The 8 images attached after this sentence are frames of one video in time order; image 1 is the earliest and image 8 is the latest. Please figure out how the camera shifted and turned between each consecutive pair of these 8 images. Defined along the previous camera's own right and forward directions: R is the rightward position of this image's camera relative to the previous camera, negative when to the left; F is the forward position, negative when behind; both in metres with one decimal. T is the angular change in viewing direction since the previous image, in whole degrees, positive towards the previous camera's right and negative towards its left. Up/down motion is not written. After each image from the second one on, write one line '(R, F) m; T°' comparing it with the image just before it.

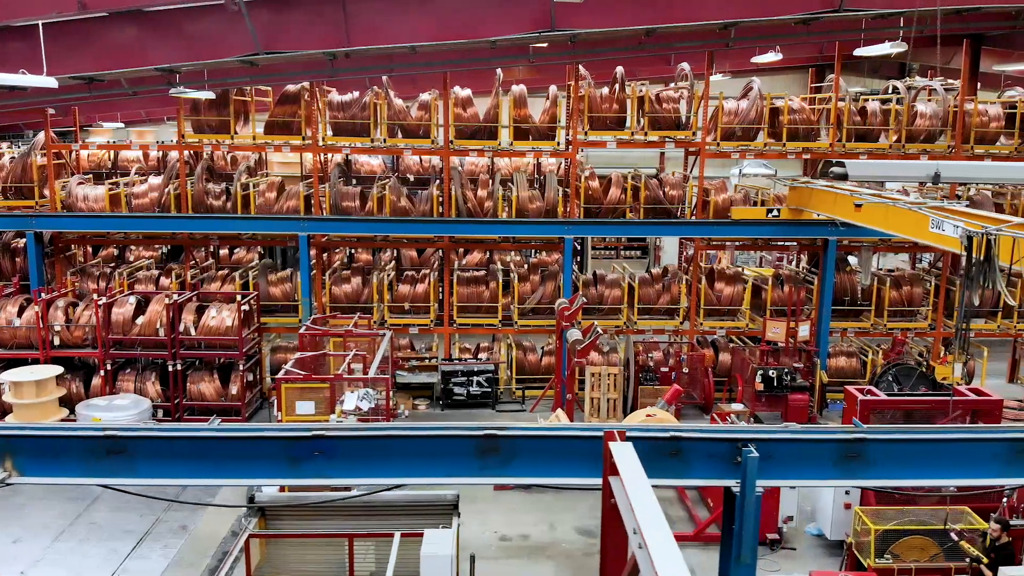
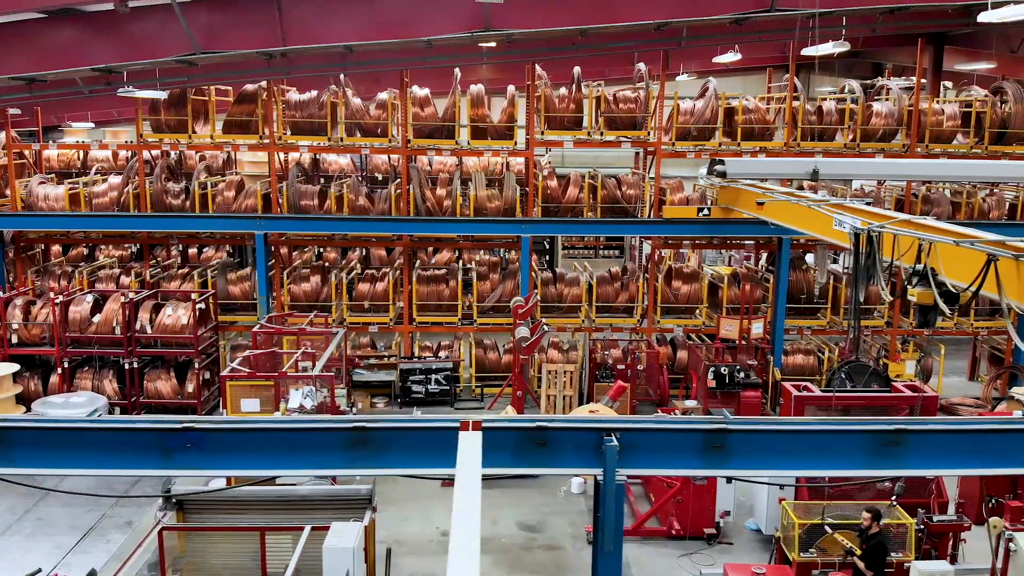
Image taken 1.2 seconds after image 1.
(+0.6, -0.1) m; 0°
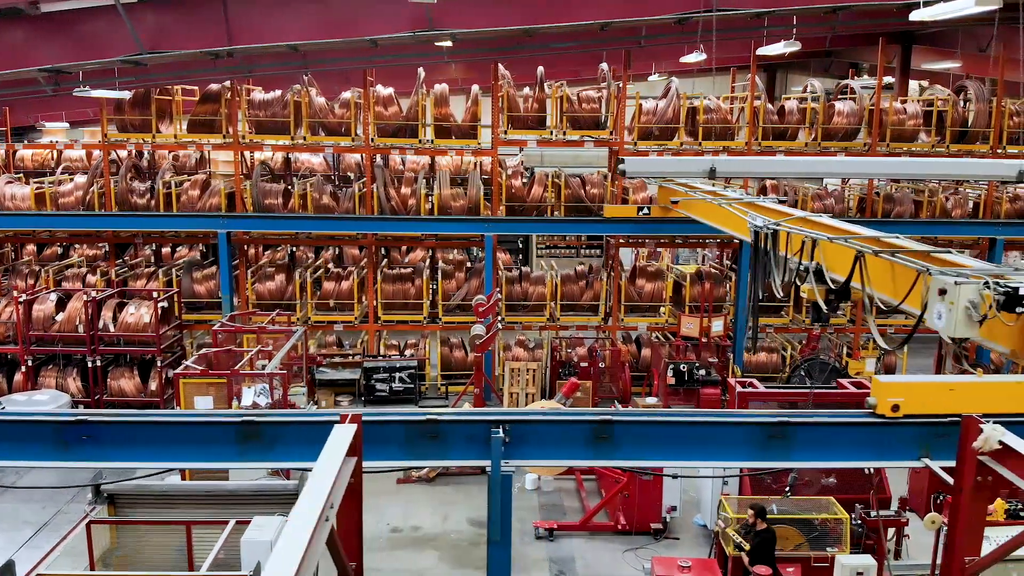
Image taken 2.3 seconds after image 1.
(+0.5, -0.1) m; 0°
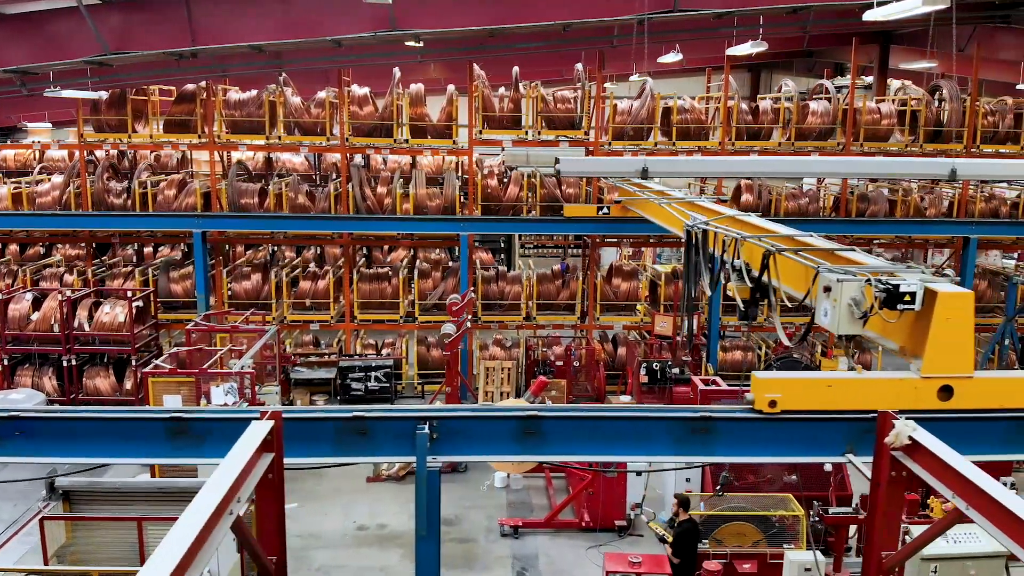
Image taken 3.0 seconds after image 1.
(+0.3, 0.0) m; 0°
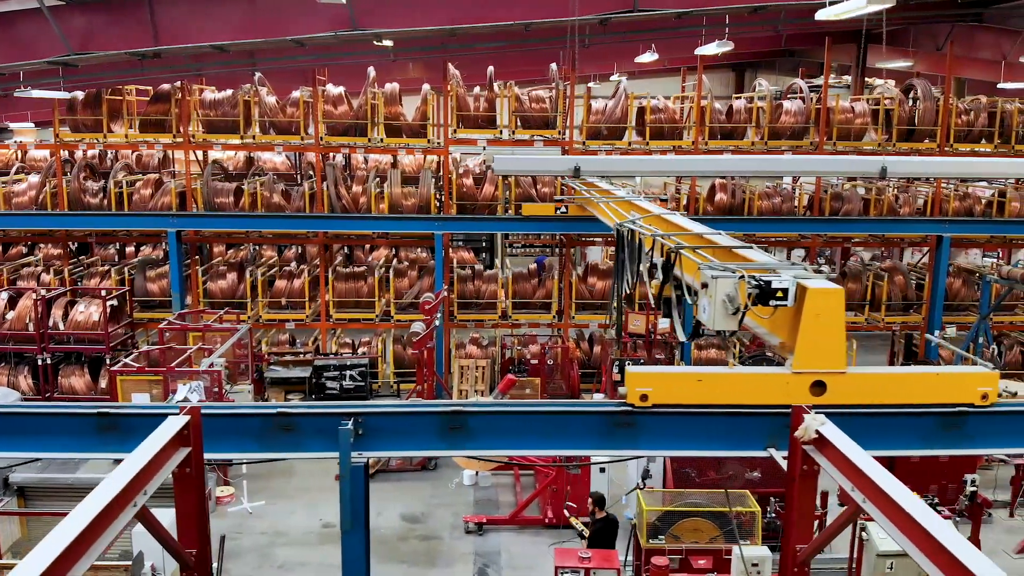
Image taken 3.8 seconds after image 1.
(+0.3, 0.0) m; 0°
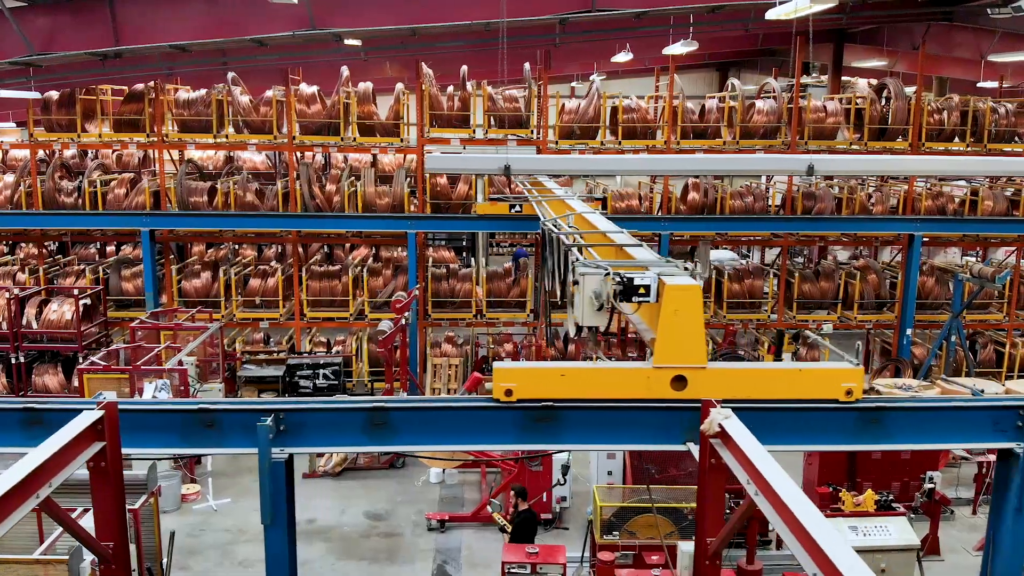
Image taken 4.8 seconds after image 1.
(+0.4, 0.0) m; 0°
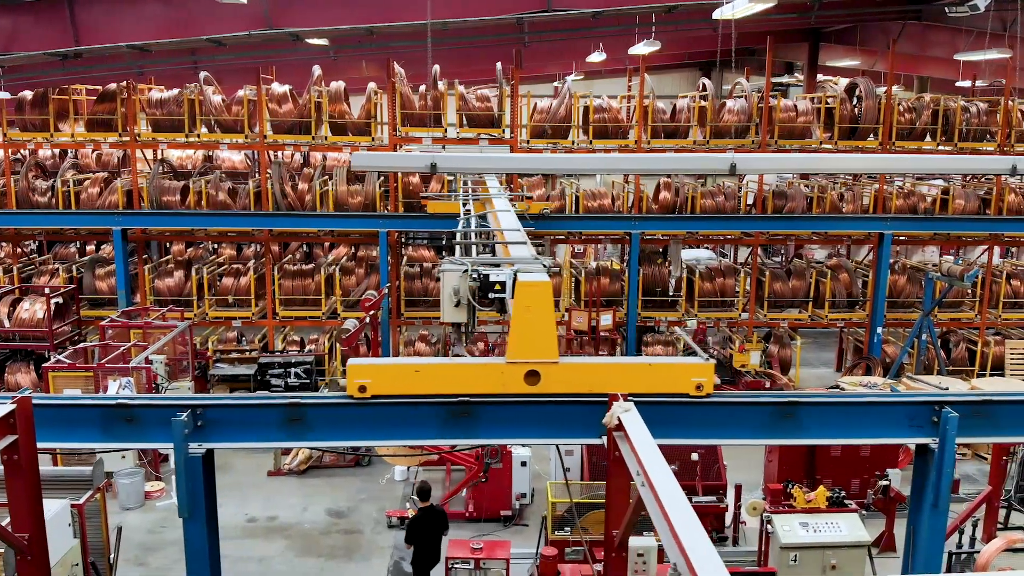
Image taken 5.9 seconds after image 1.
(+0.4, -0.1) m; 0°
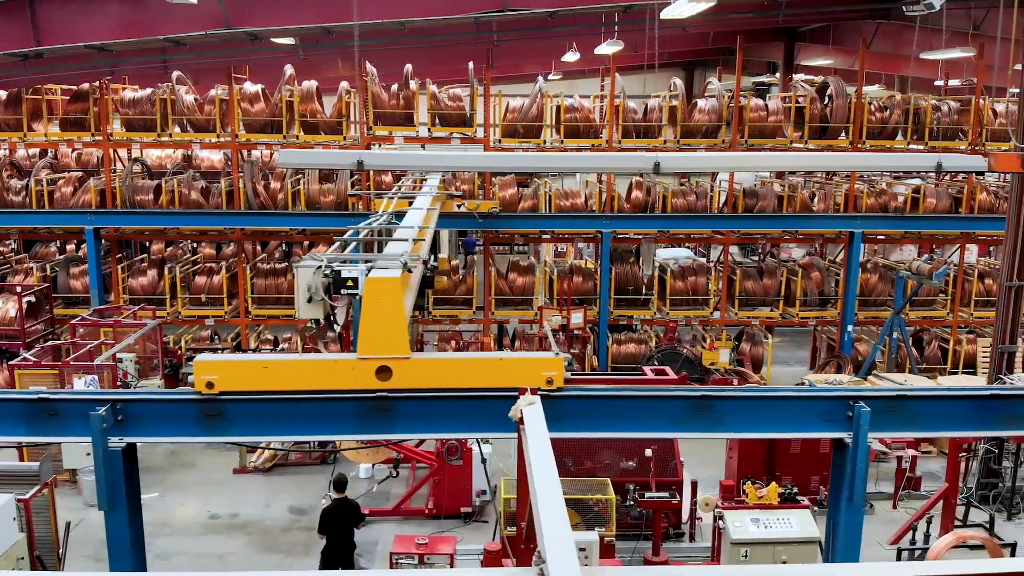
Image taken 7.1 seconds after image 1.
(+0.4, -0.1) m; 0°
